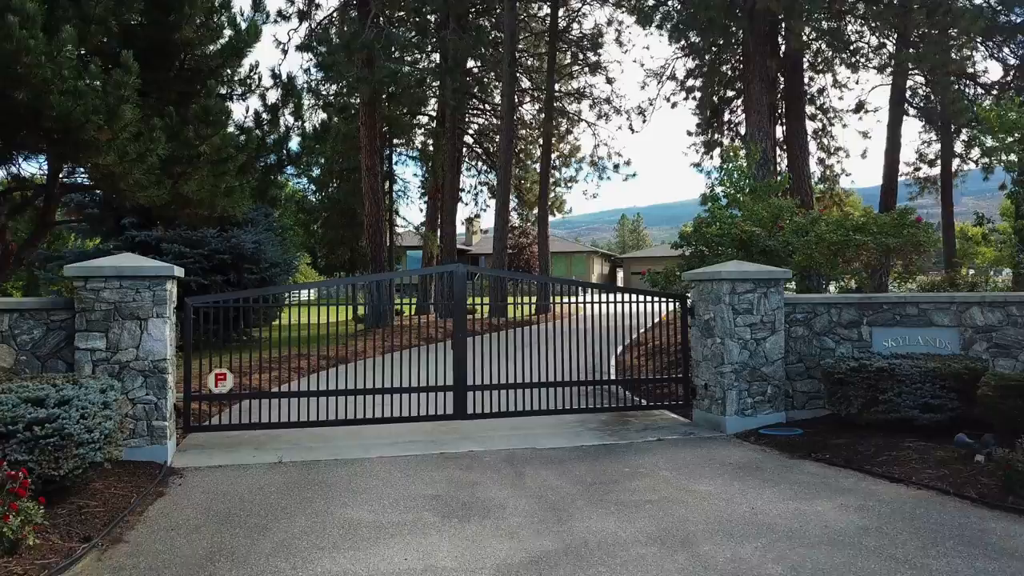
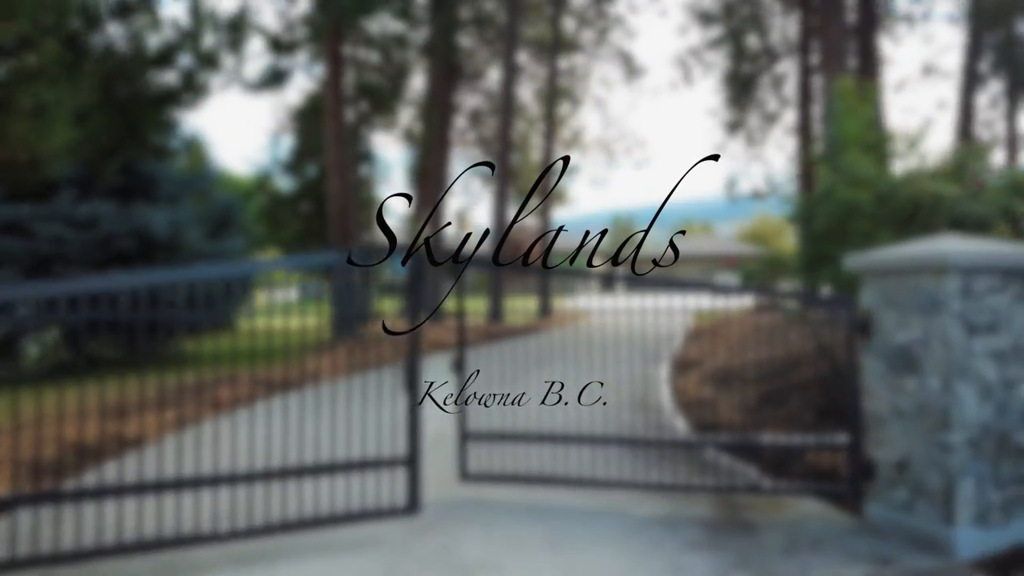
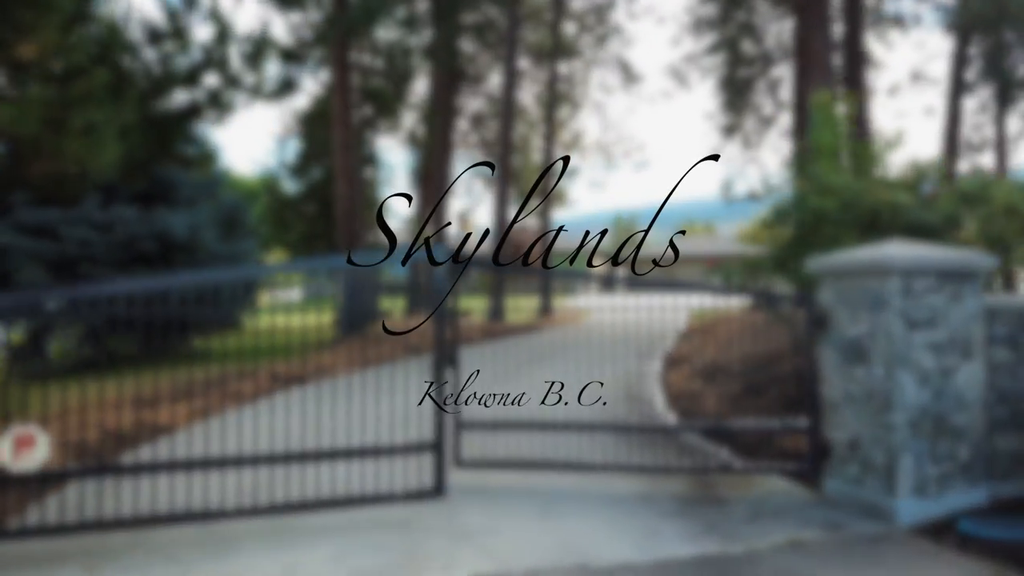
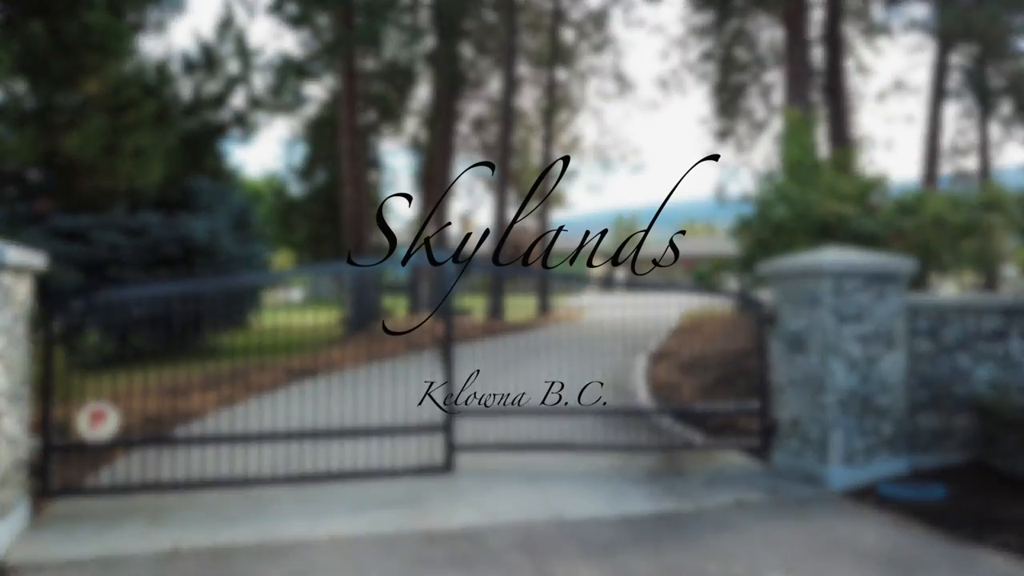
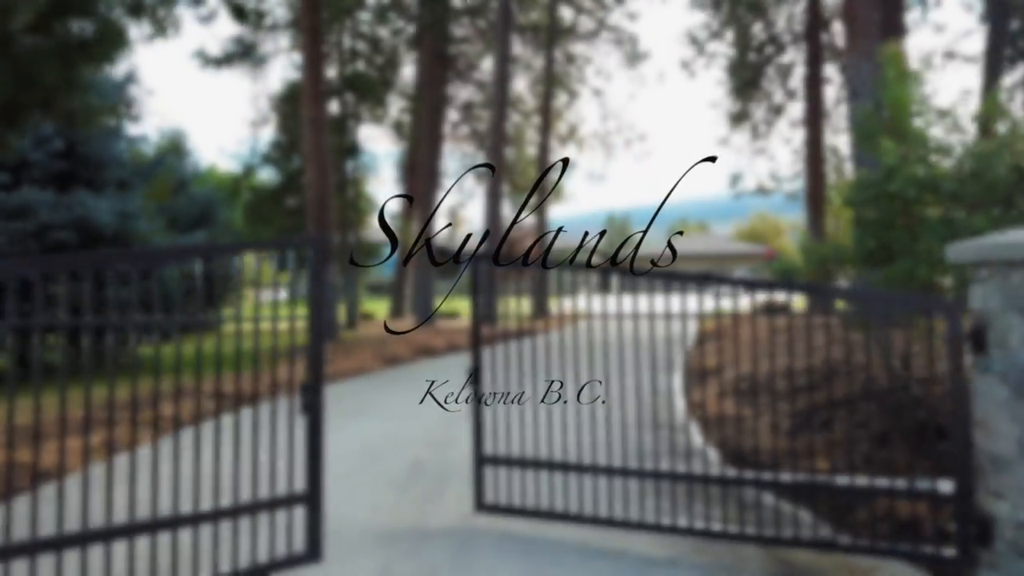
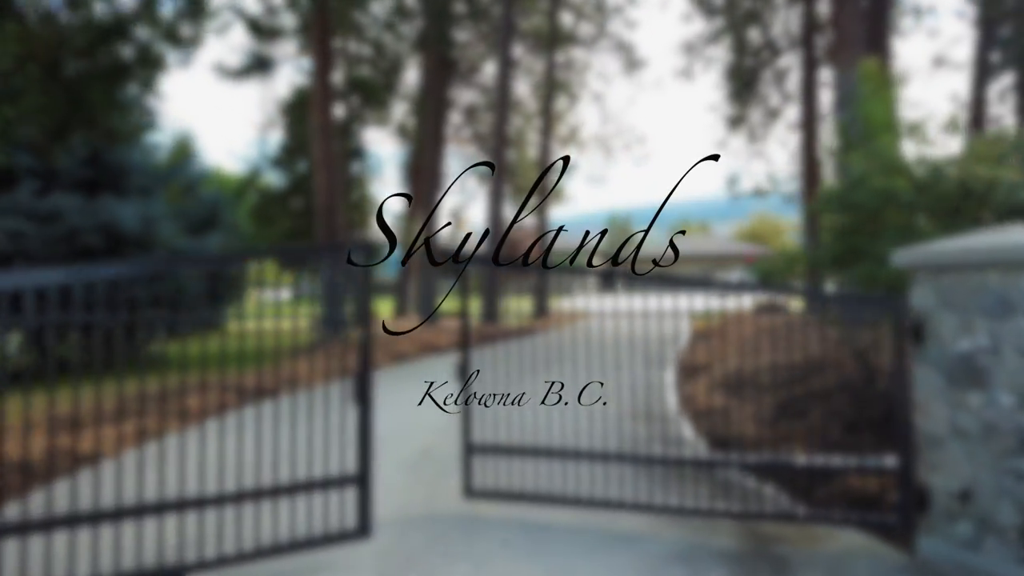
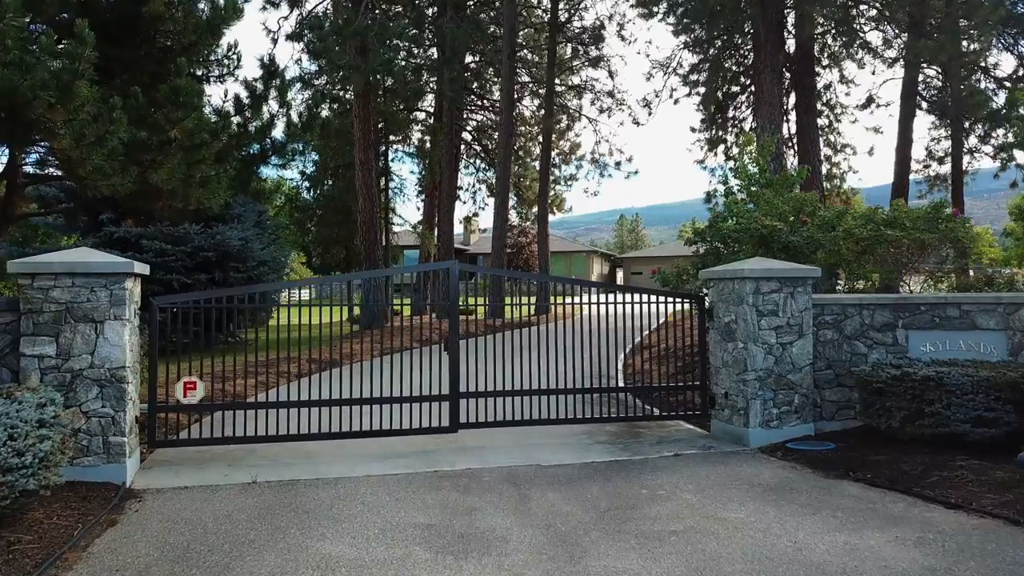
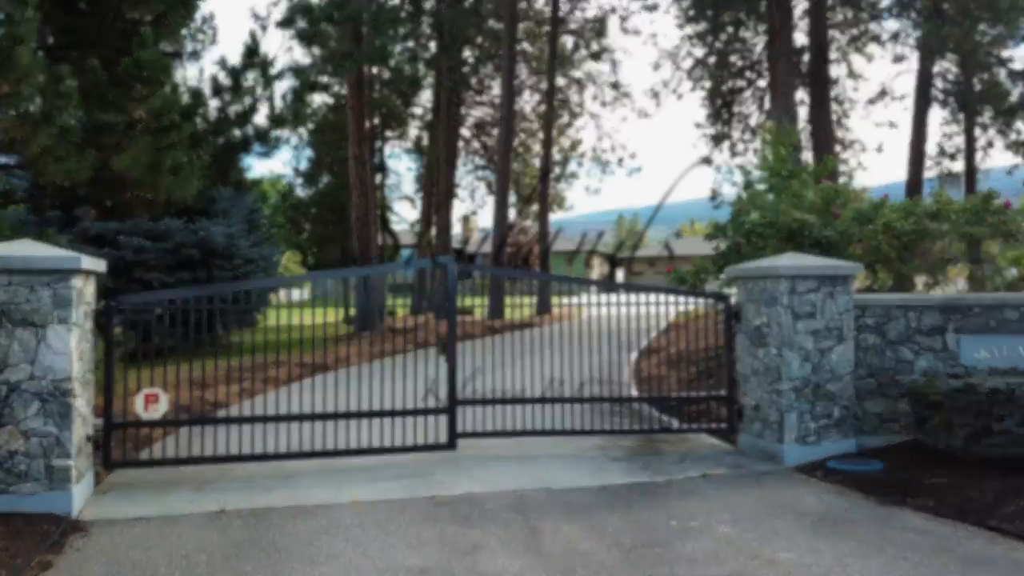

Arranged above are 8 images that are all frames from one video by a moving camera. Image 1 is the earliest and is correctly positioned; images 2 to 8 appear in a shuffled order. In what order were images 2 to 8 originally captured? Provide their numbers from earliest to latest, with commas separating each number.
7, 8, 4, 3, 2, 6, 5
